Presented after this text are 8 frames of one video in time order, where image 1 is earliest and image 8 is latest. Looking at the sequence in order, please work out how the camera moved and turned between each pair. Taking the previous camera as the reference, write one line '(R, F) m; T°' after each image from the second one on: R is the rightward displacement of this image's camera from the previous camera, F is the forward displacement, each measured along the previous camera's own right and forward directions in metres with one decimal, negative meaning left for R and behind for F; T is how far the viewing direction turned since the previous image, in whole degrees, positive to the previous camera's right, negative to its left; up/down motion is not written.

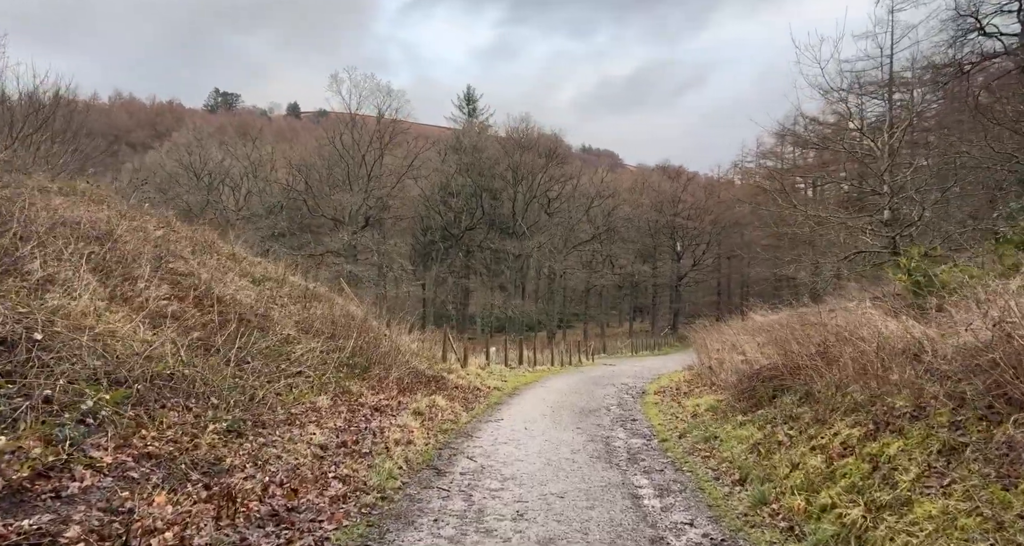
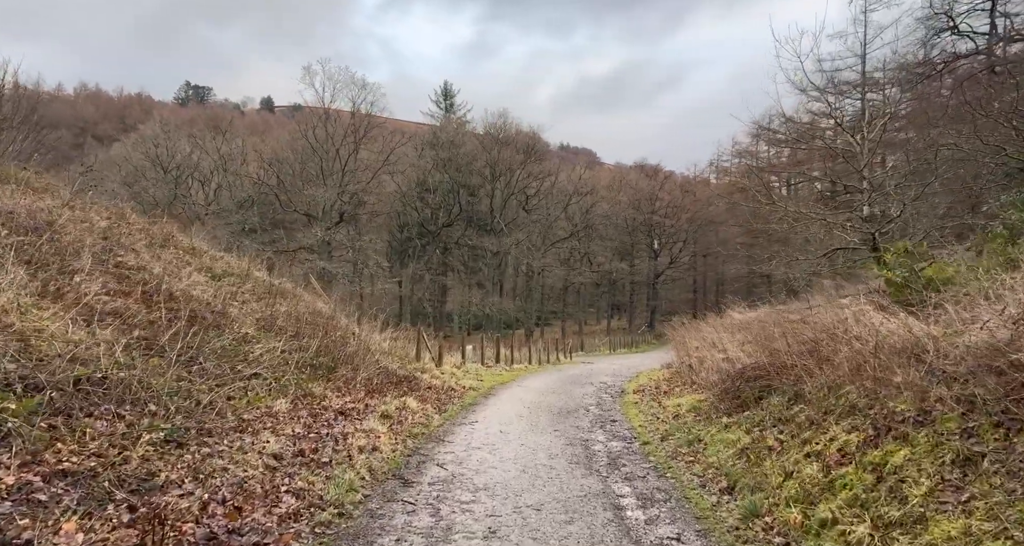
(0.0, +0.5) m; +2°
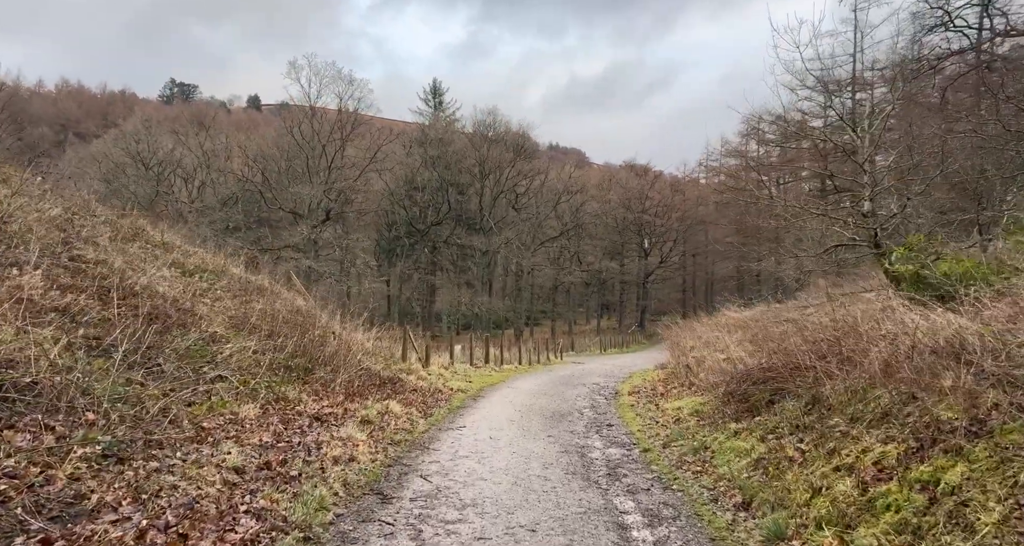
(0.0, +0.6) m; +1°
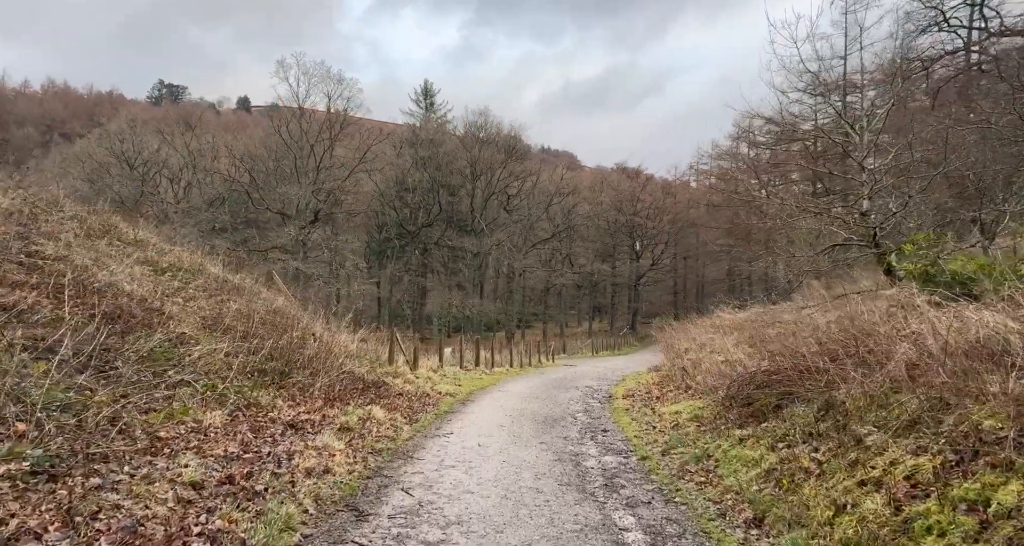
(0.0, +0.5) m; +1°
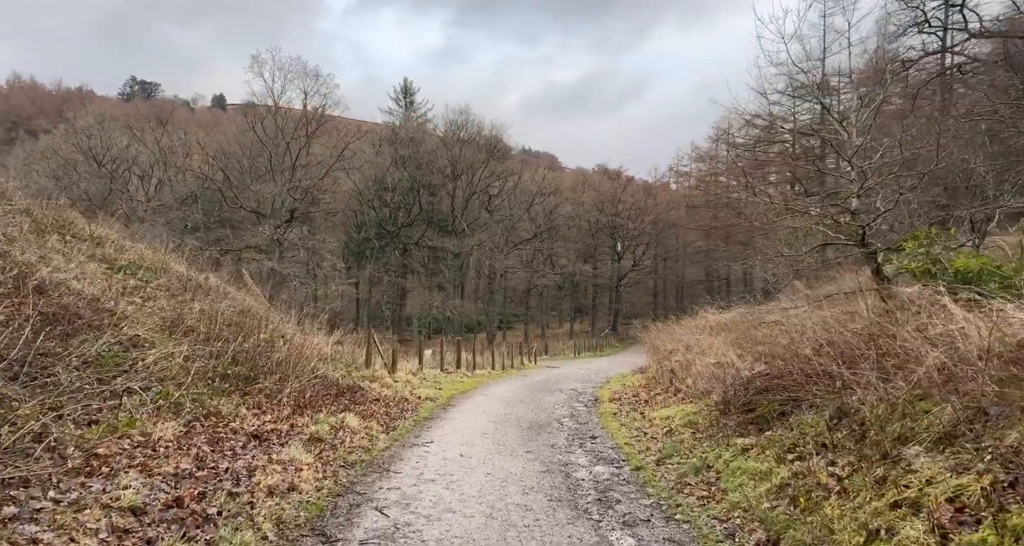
(0.0, +0.5) m; +2°
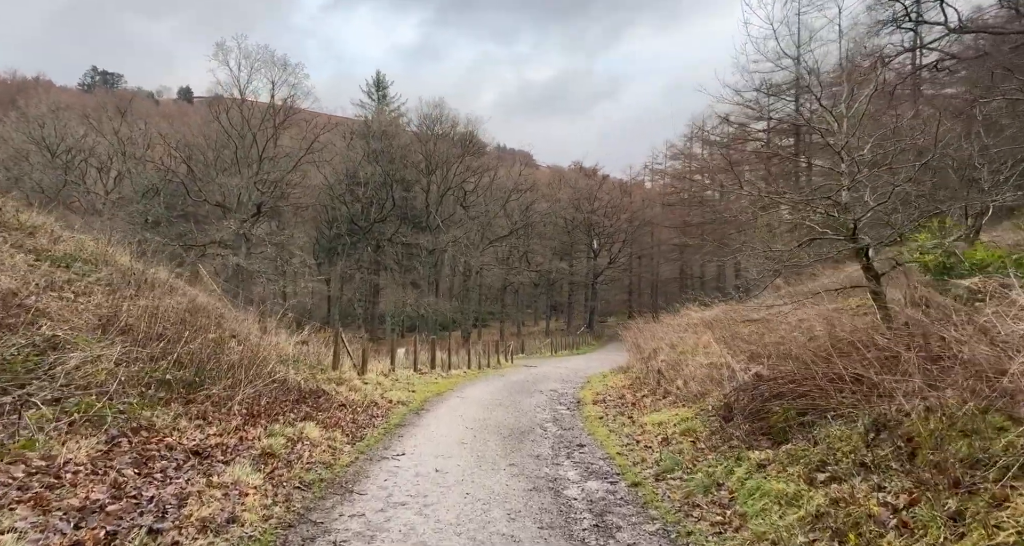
(-0.1, +0.8) m; +2°
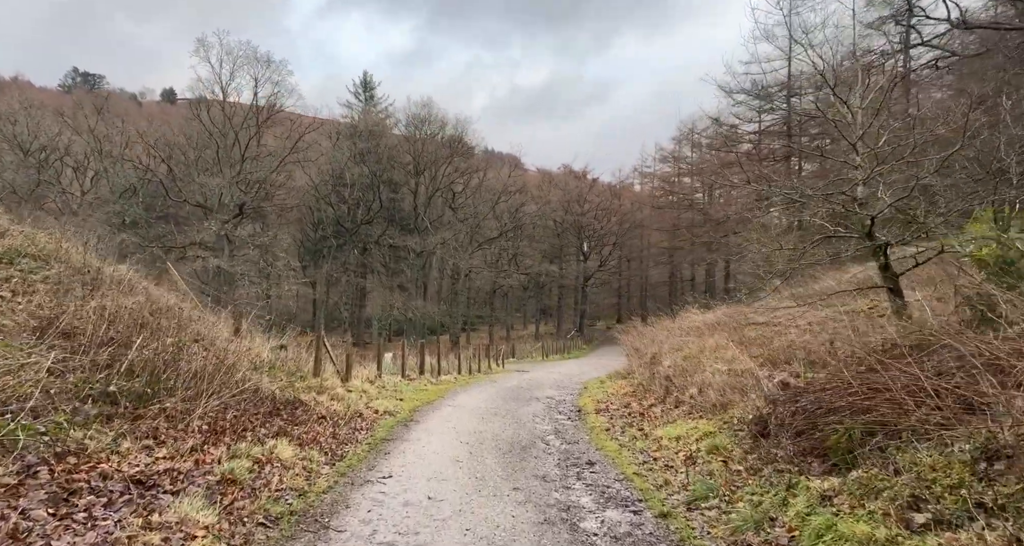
(-0.1, +0.9) m; +1°
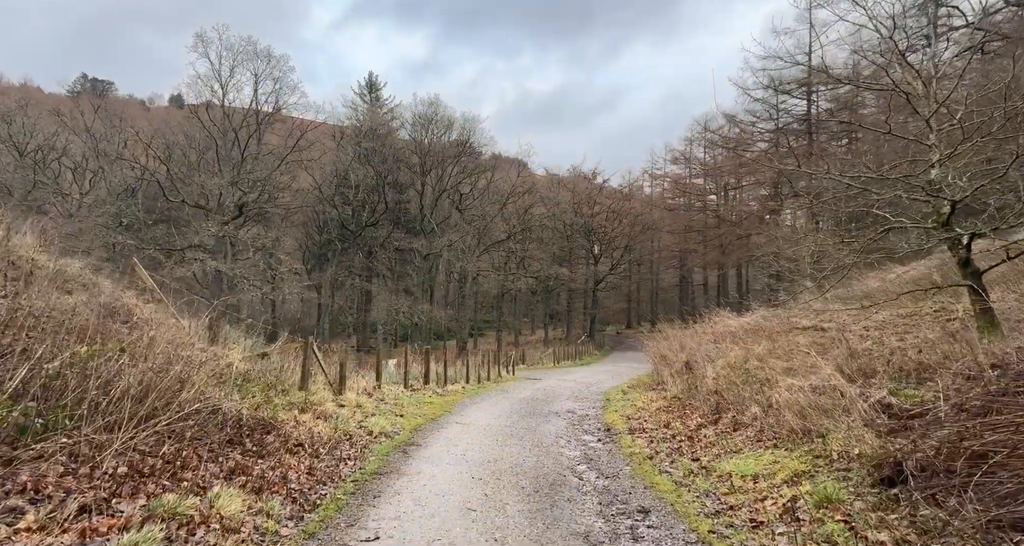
(-0.2, +1.7) m; -1°
